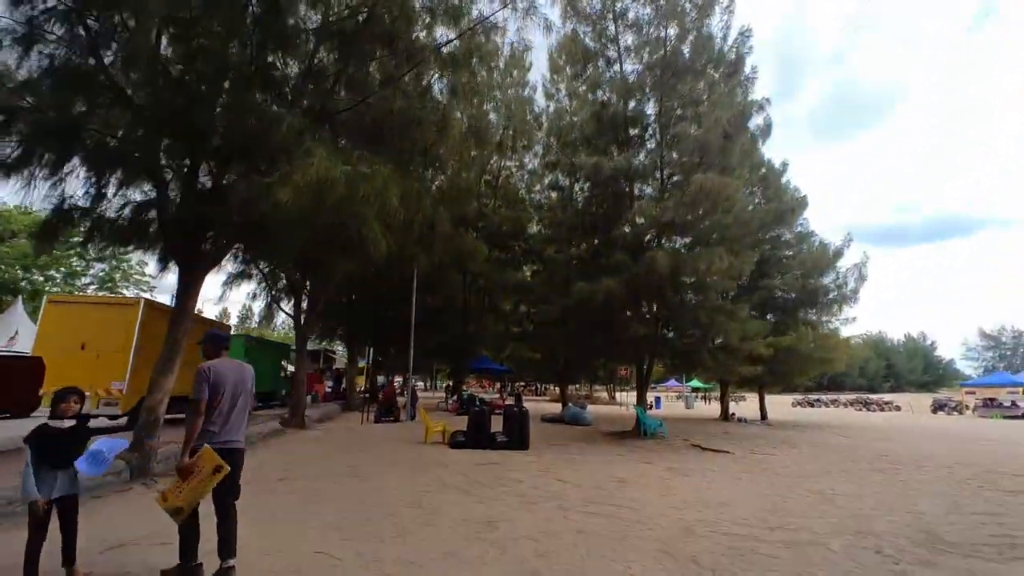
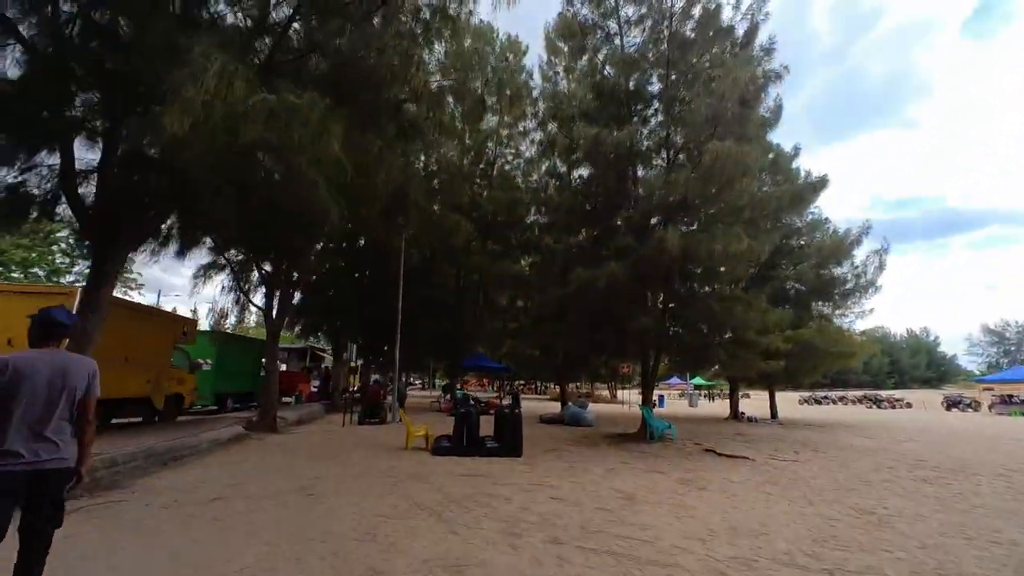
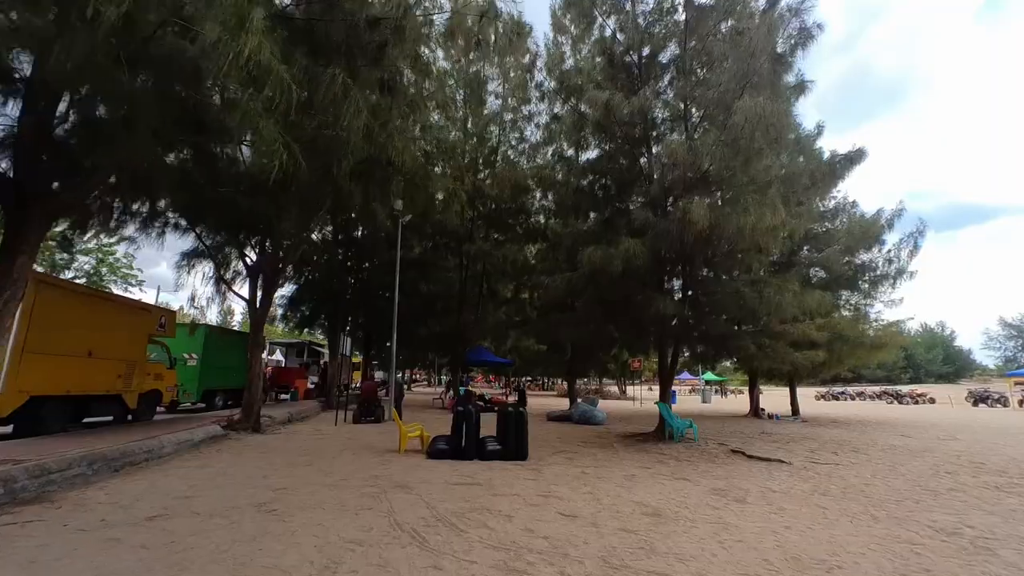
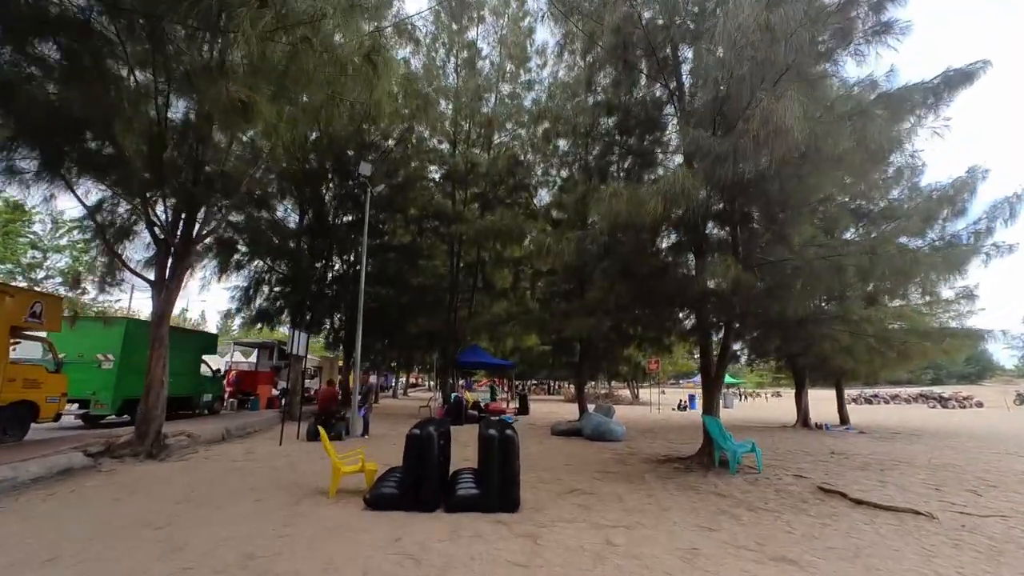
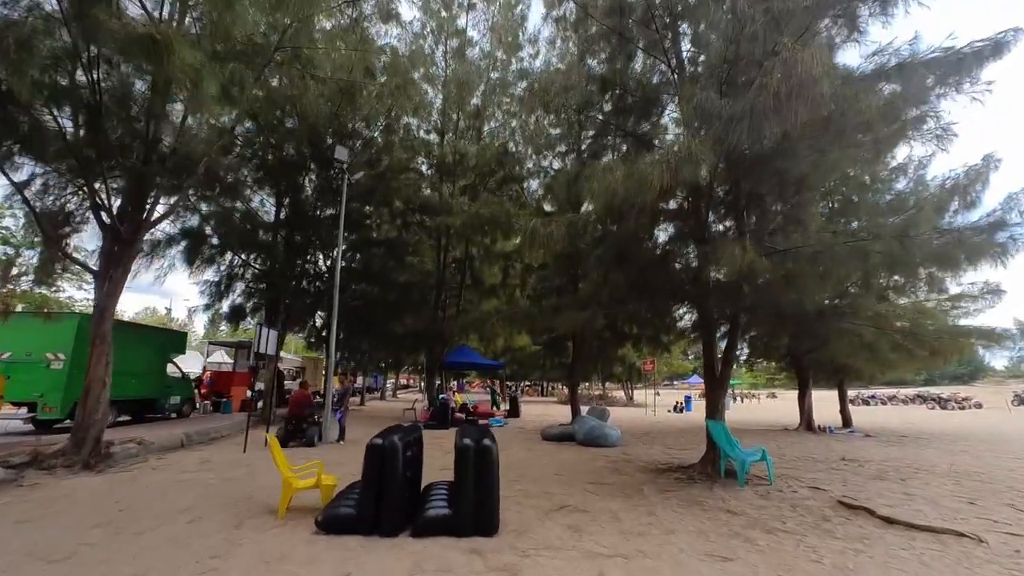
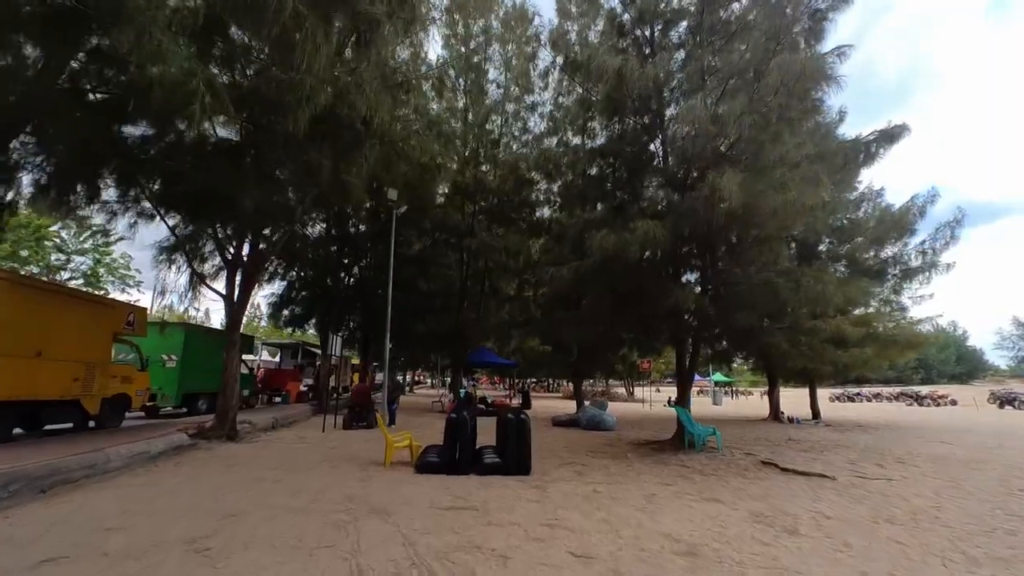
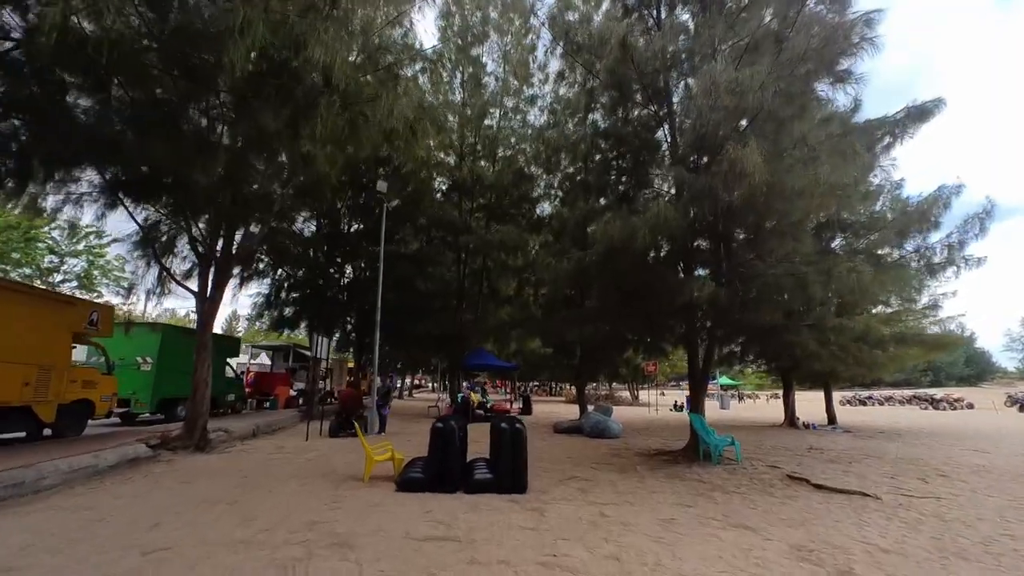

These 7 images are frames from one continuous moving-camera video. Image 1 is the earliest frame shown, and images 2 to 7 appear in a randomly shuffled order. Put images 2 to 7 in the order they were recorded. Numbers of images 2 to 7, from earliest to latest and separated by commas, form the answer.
2, 3, 6, 7, 4, 5
